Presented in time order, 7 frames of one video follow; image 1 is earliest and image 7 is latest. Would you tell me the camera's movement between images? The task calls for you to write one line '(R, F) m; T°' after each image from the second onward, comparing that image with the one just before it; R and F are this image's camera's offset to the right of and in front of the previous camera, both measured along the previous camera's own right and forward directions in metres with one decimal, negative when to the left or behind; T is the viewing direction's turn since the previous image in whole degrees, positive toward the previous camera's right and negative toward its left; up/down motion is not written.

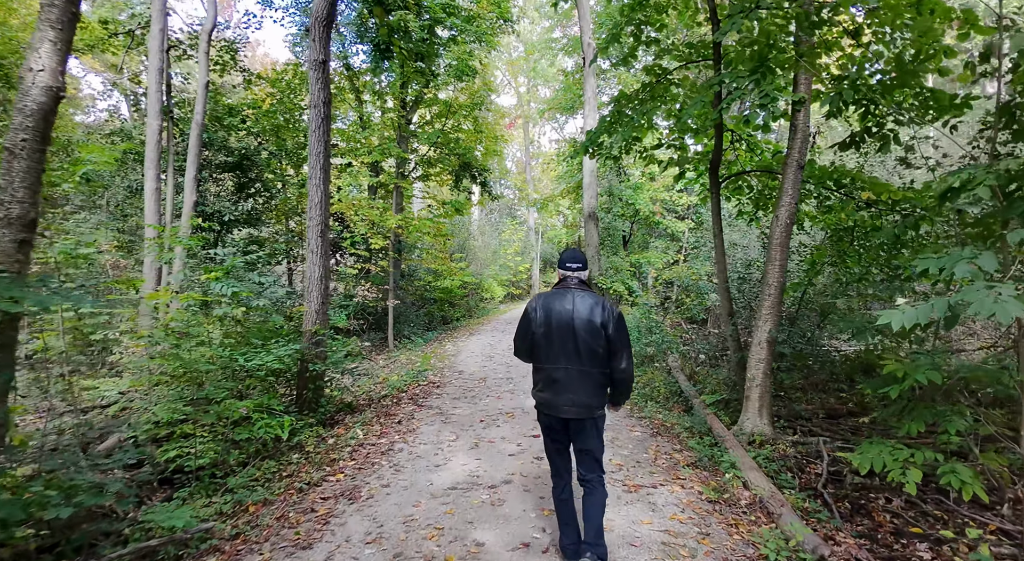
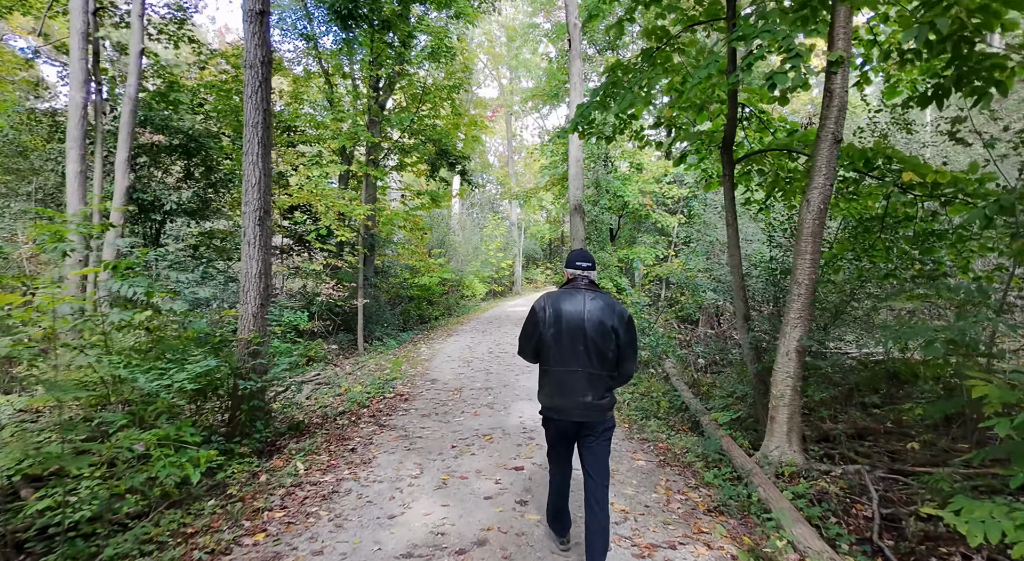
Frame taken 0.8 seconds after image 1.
(+0.1, +1.0) m; +2°
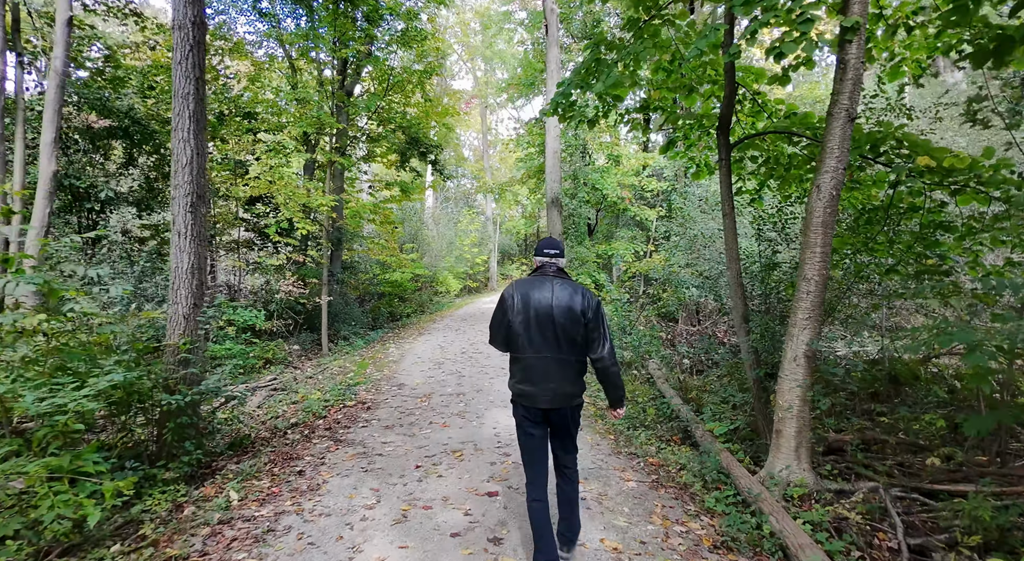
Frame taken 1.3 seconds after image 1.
(0.0, +0.6) m; +3°
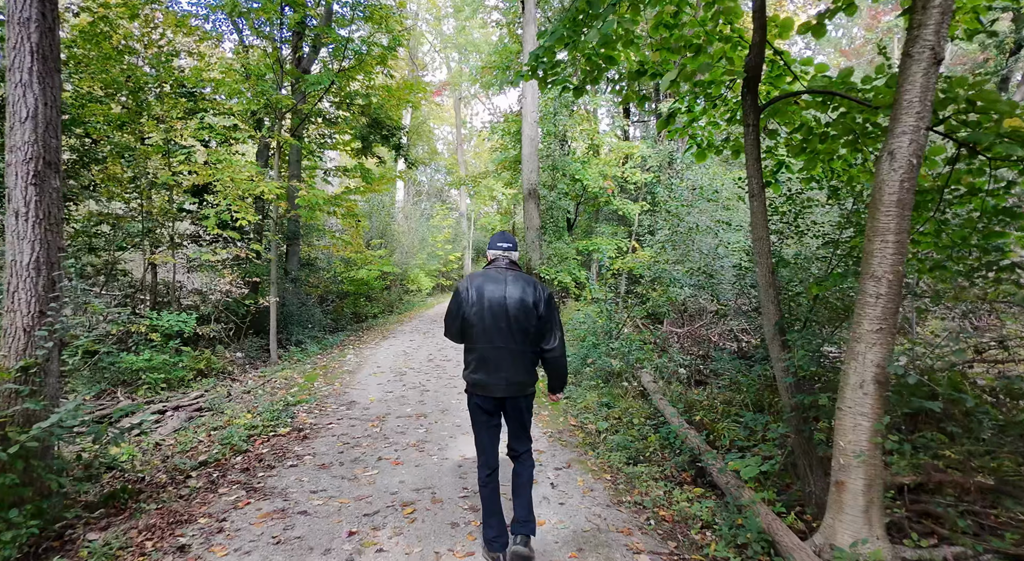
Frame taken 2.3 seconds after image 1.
(0.0, +1.1) m; +3°
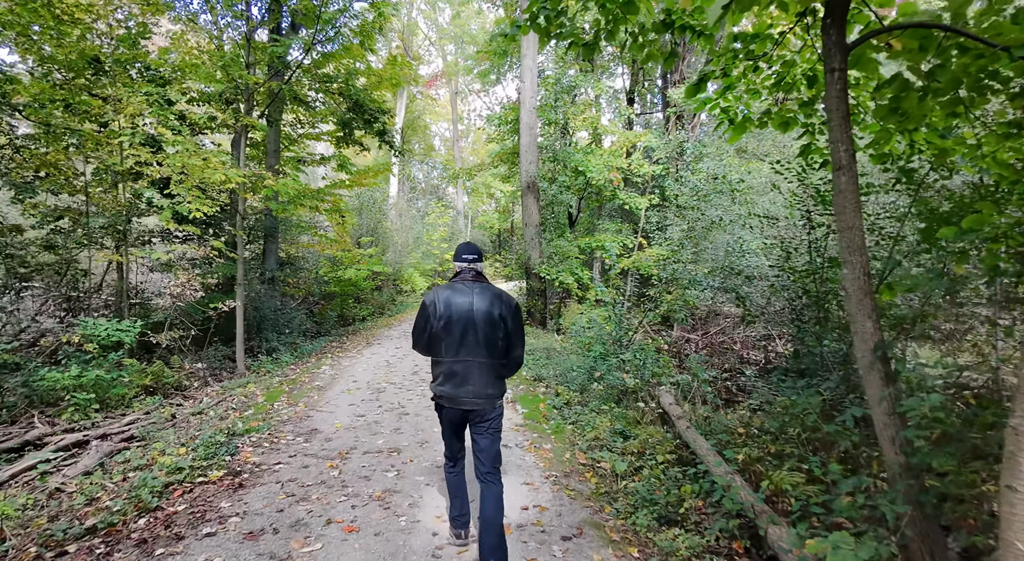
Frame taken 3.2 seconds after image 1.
(0.0, +1.1) m; 0°
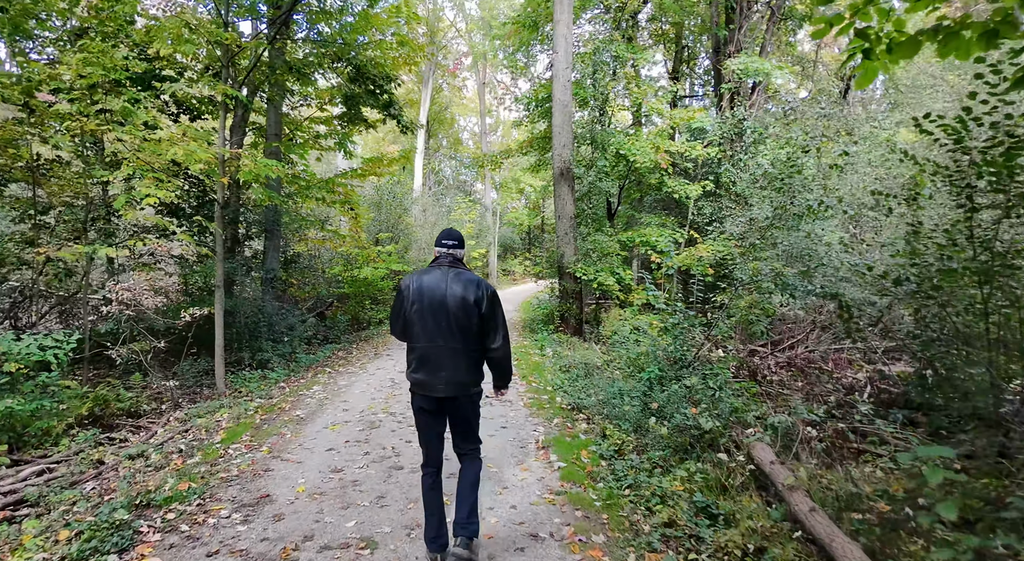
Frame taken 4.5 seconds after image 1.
(0.0, +1.6) m; -3°
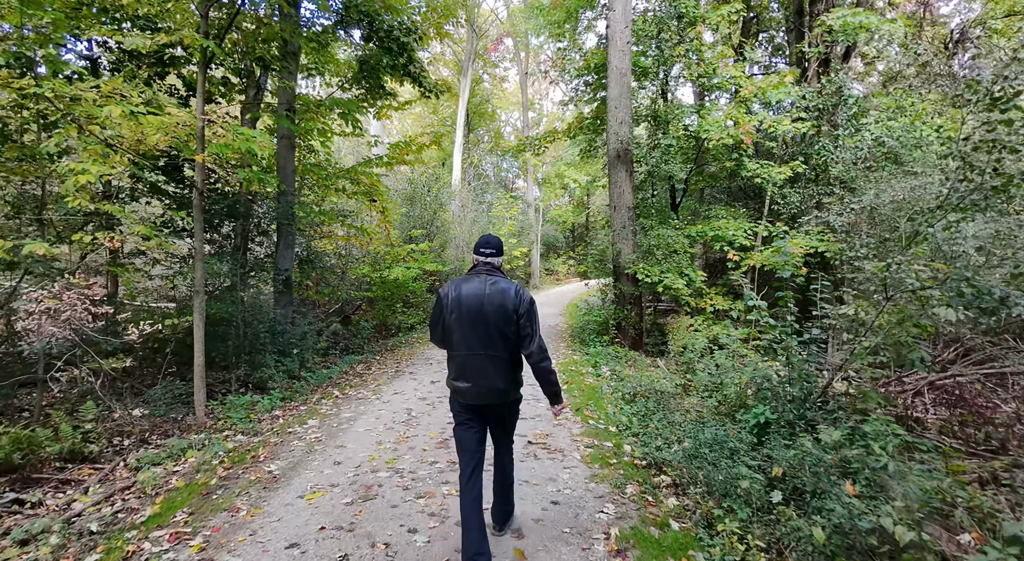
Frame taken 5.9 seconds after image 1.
(-0.1, +1.7) m; -5°
